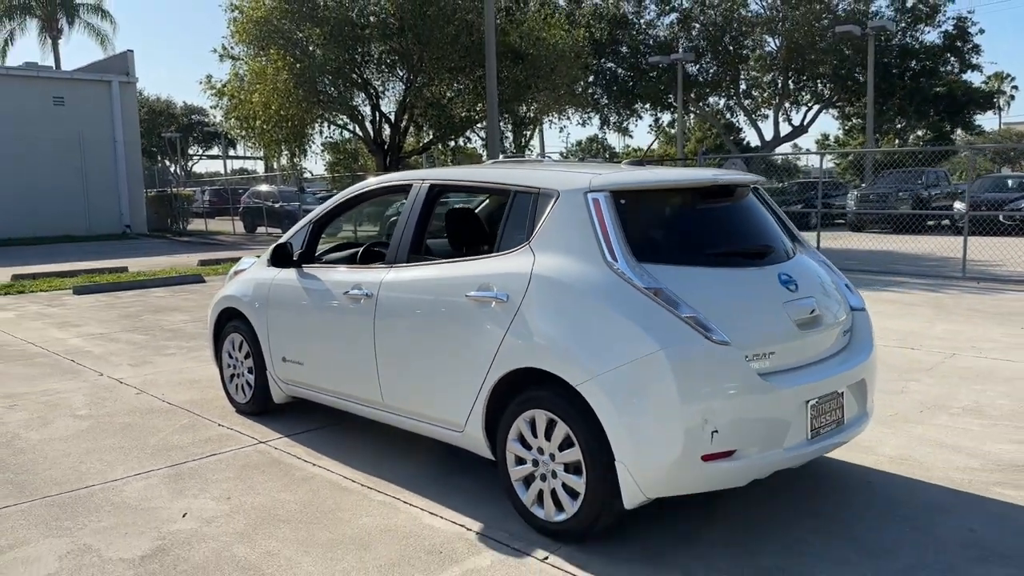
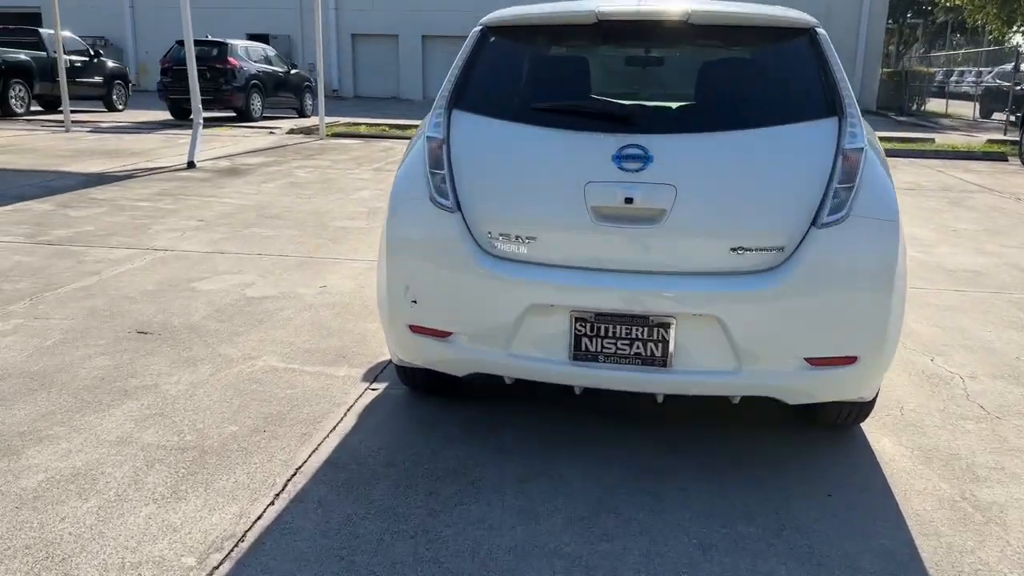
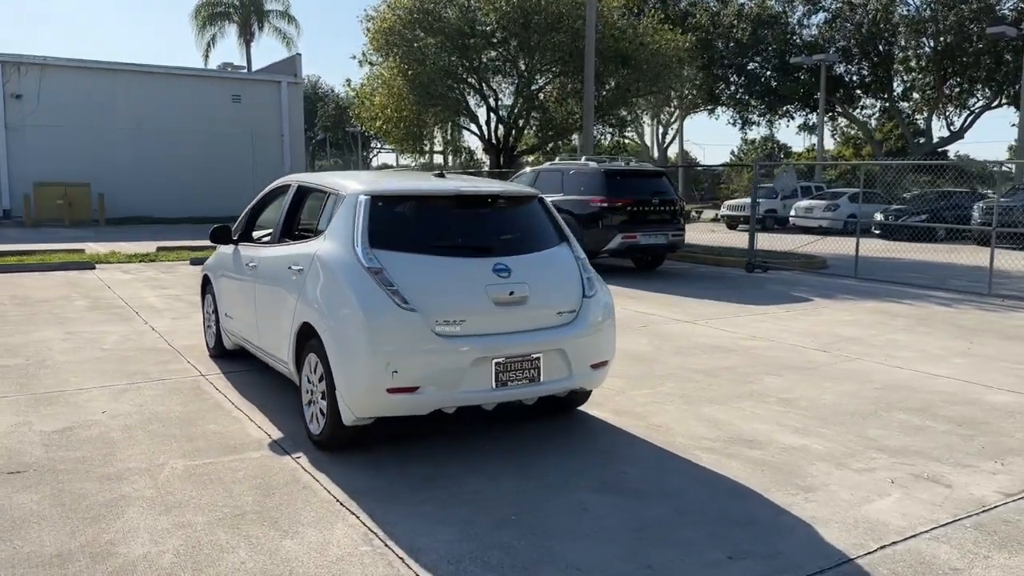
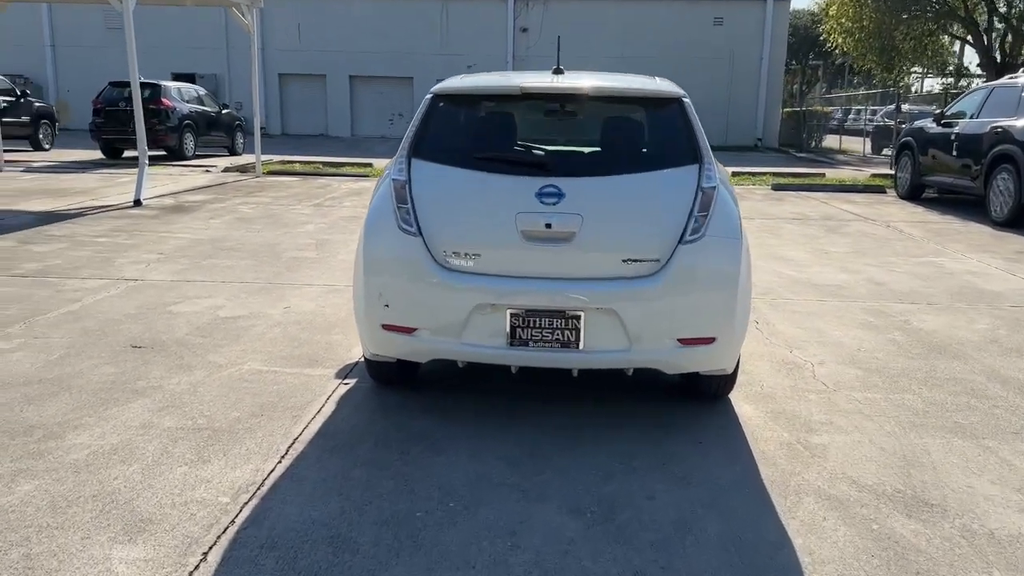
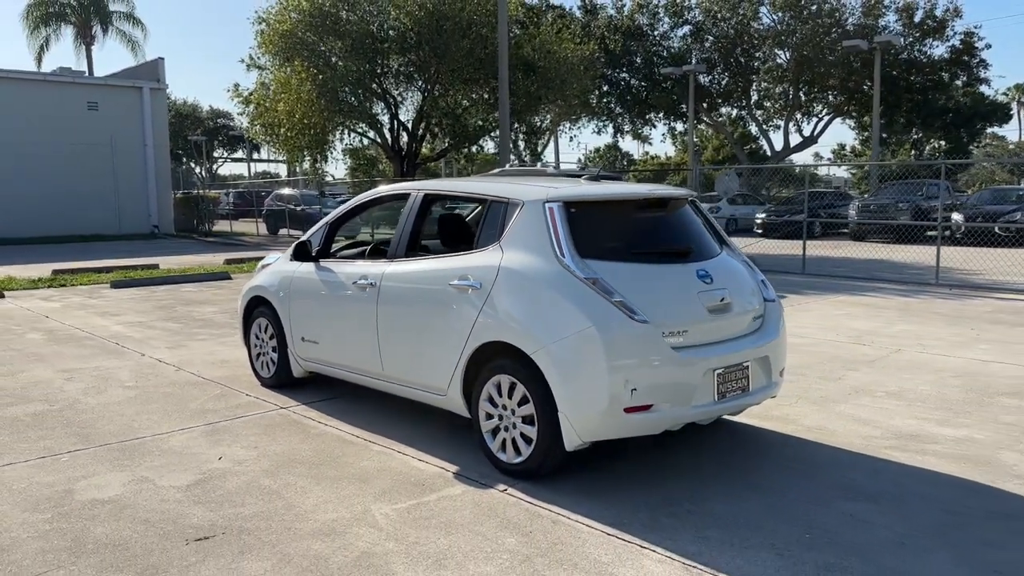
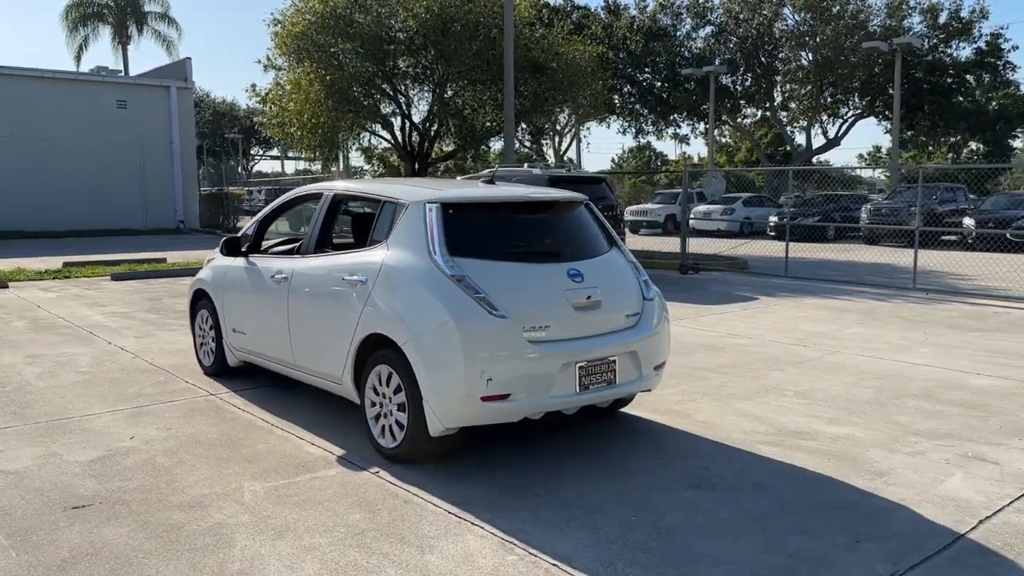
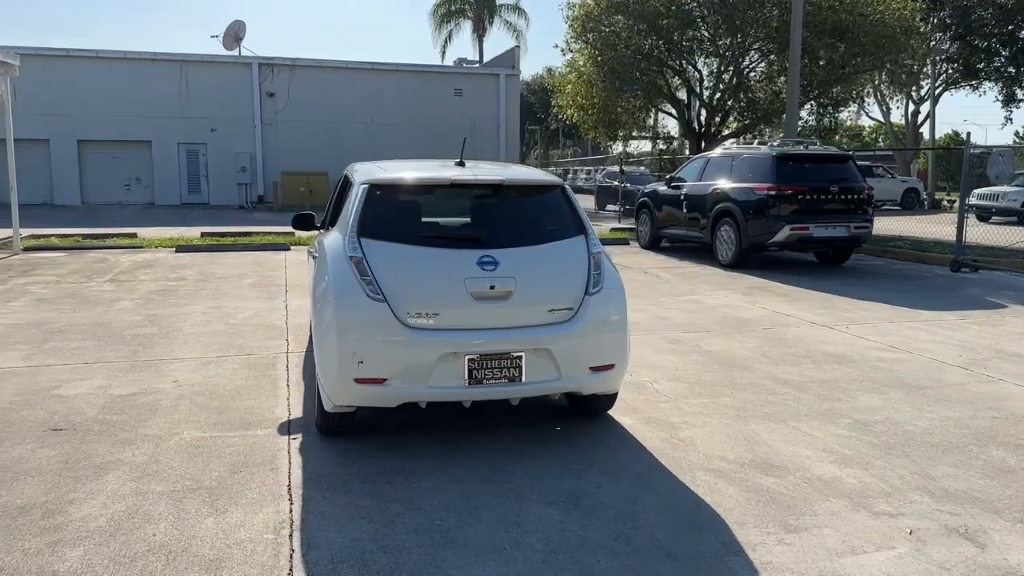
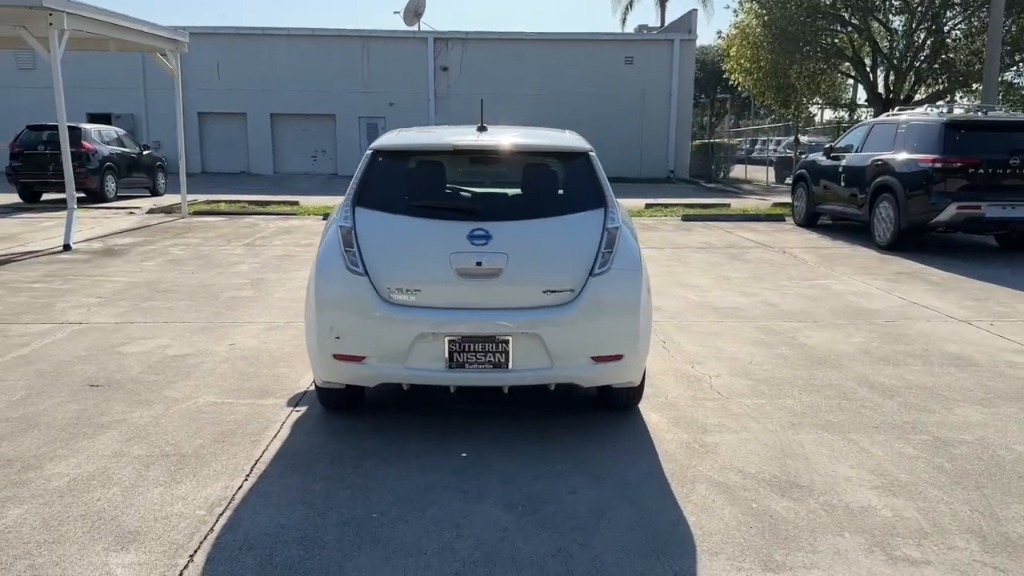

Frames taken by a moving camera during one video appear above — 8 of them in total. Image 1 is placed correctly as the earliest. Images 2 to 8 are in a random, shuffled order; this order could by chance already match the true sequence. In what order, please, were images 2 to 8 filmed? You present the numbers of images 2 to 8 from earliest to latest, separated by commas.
5, 6, 3, 7, 8, 4, 2
